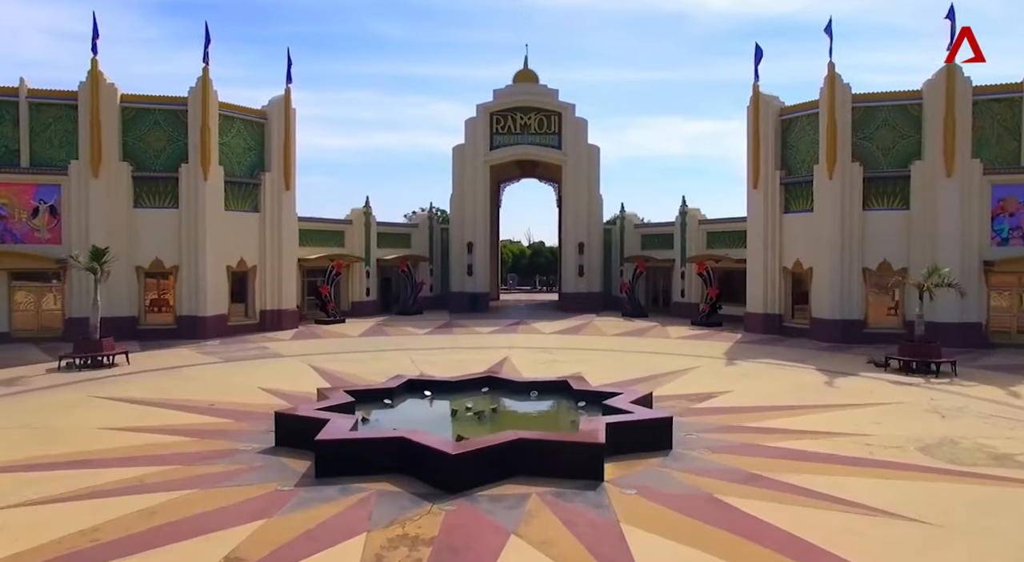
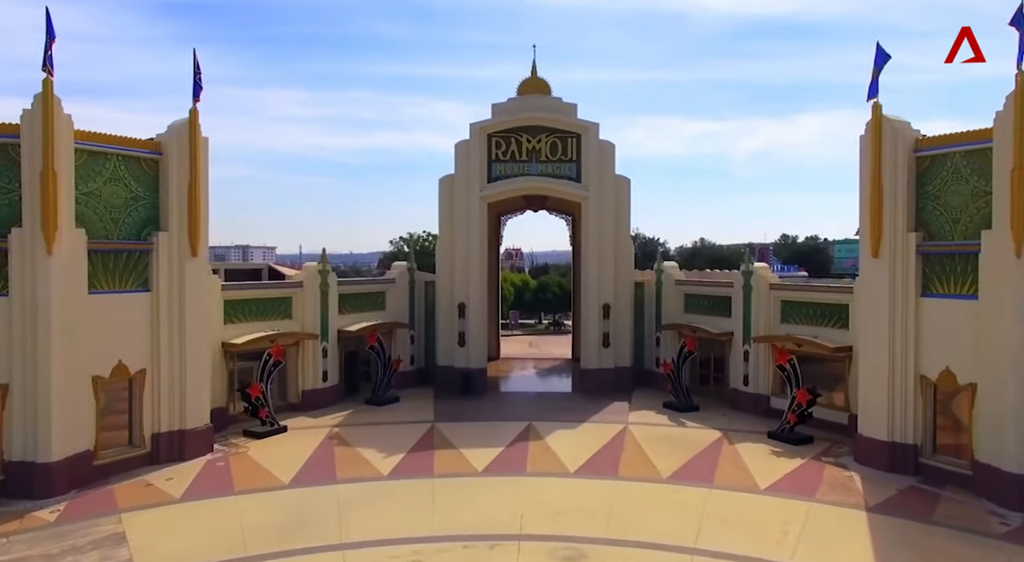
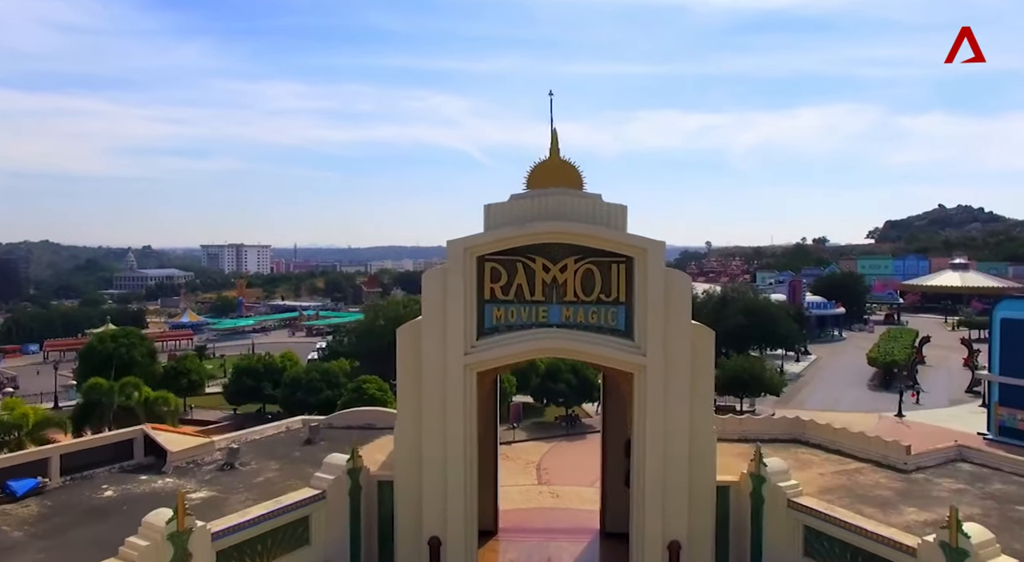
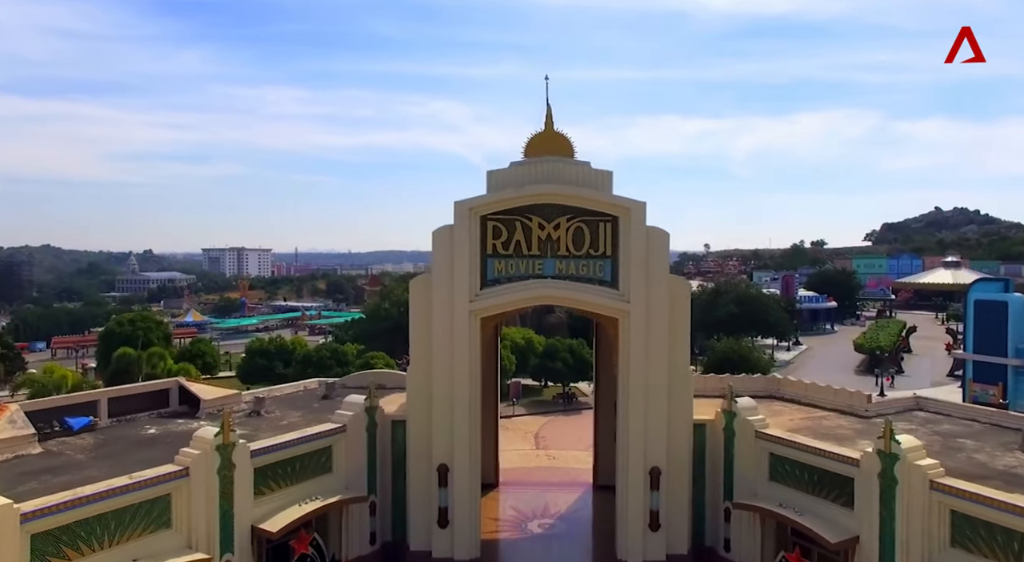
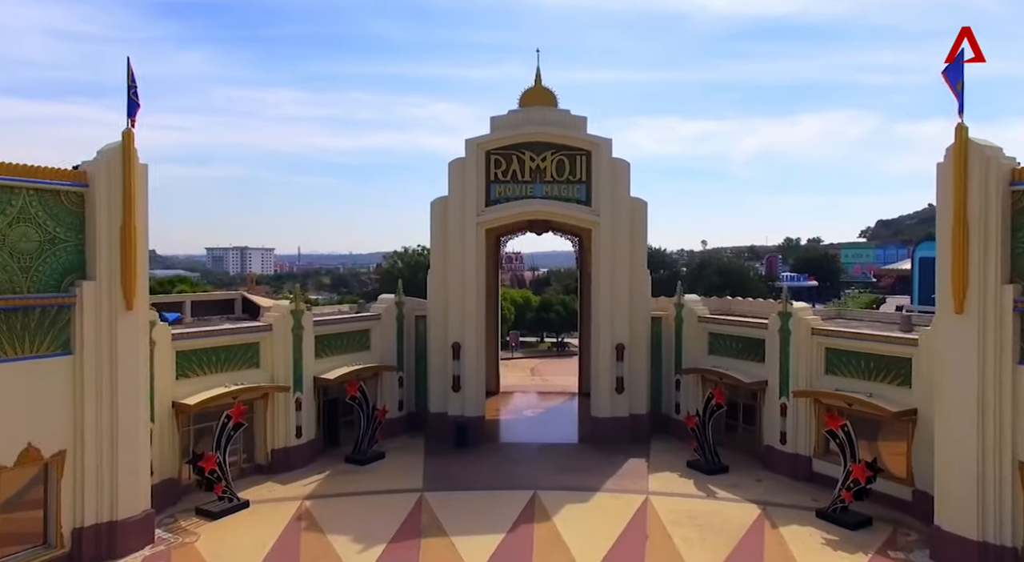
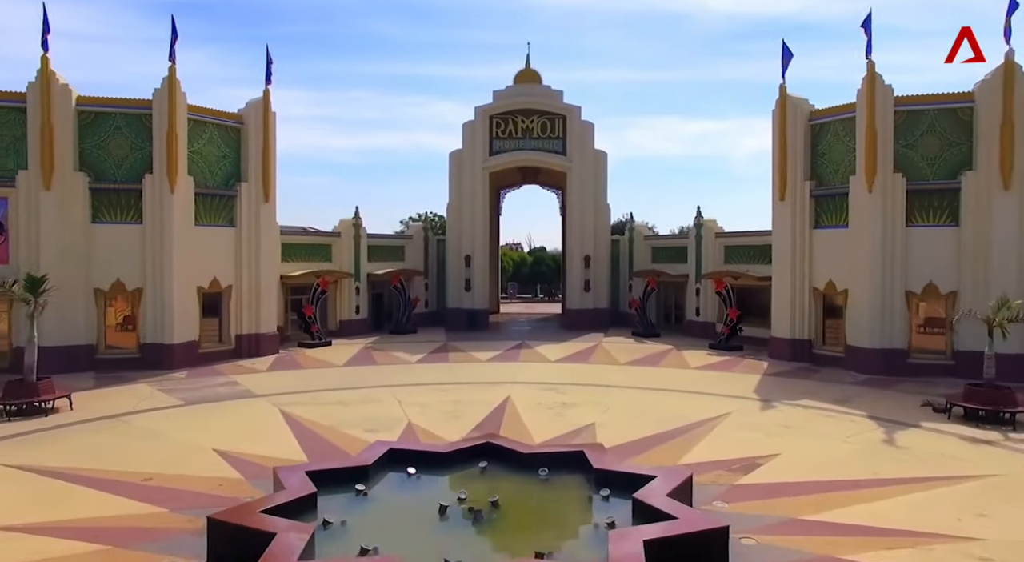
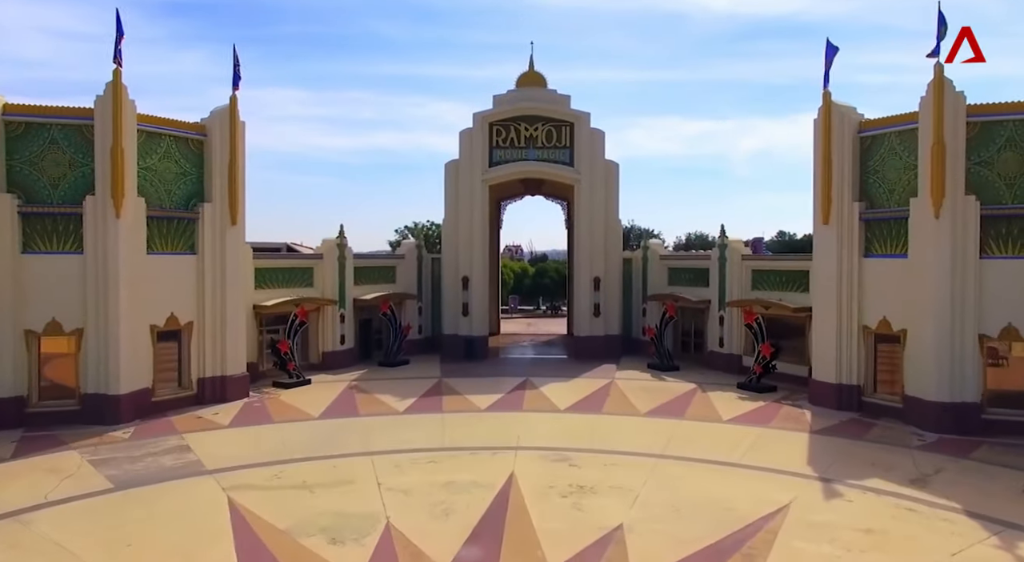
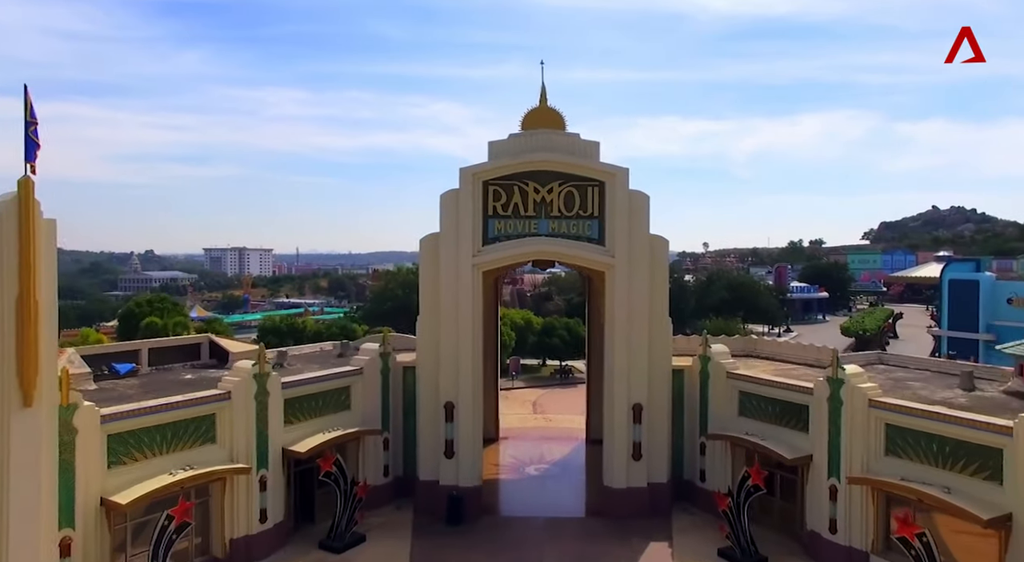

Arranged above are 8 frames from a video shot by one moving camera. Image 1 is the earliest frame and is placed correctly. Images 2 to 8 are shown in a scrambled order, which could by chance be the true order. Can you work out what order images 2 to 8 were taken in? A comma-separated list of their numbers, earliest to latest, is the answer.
6, 7, 2, 5, 8, 4, 3
